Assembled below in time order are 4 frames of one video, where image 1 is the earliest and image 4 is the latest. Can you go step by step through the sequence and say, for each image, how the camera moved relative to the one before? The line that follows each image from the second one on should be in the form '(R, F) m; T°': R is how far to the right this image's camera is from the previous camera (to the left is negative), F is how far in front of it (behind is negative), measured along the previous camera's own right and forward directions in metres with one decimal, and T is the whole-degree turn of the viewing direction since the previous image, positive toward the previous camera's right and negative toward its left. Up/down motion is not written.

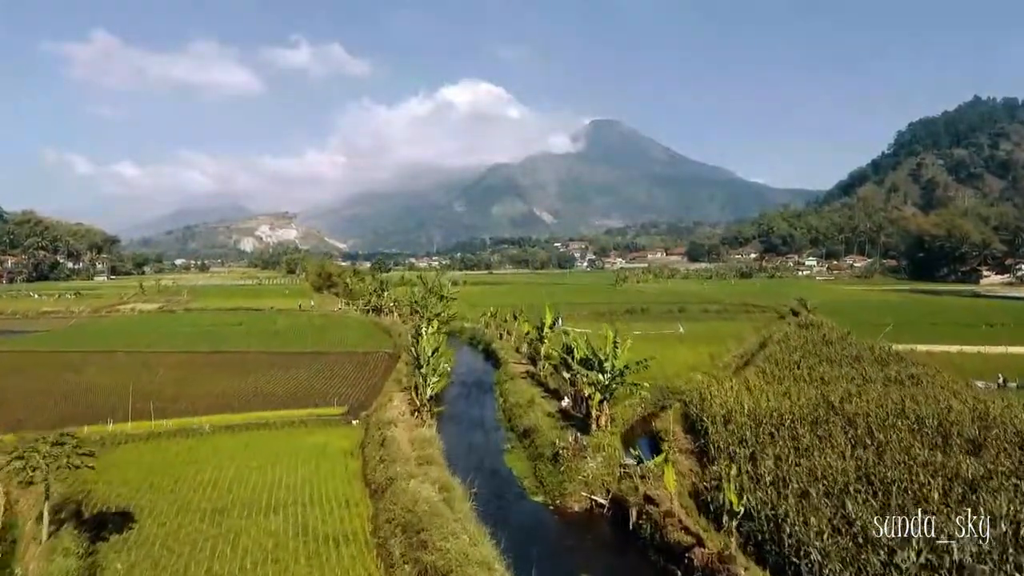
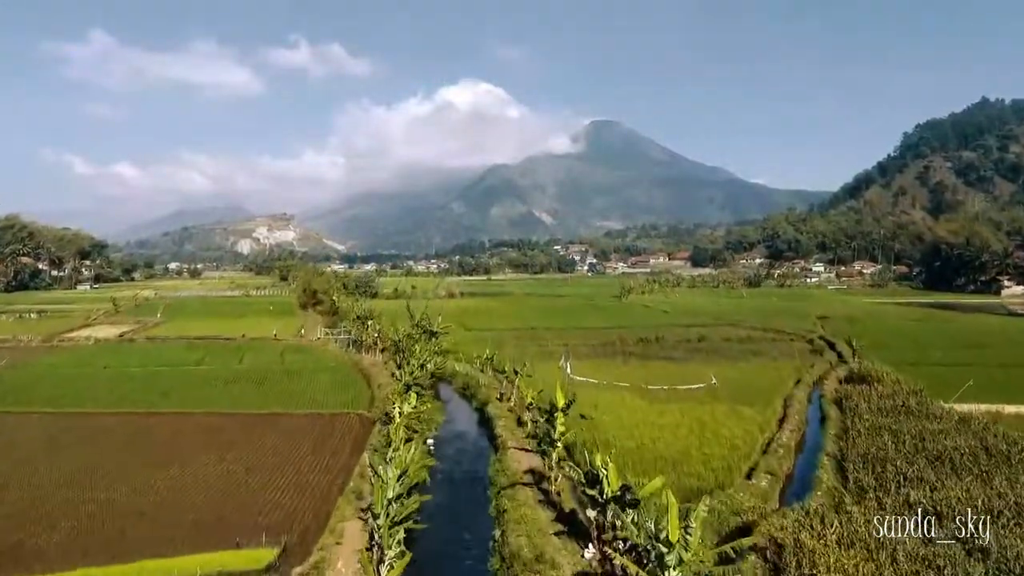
(0.0, +4.1) m; 0°
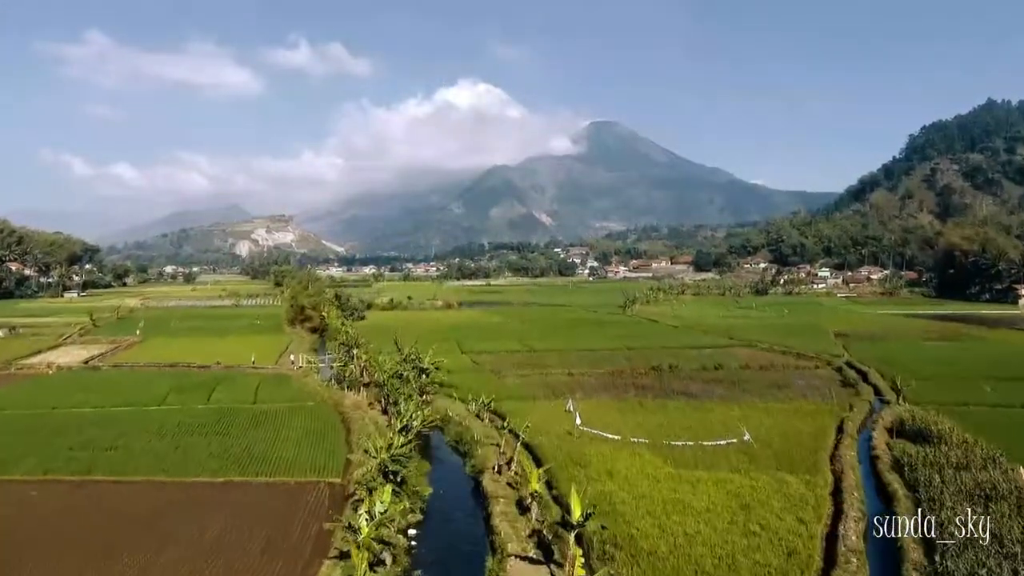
(0.0, +3.0) m; 0°
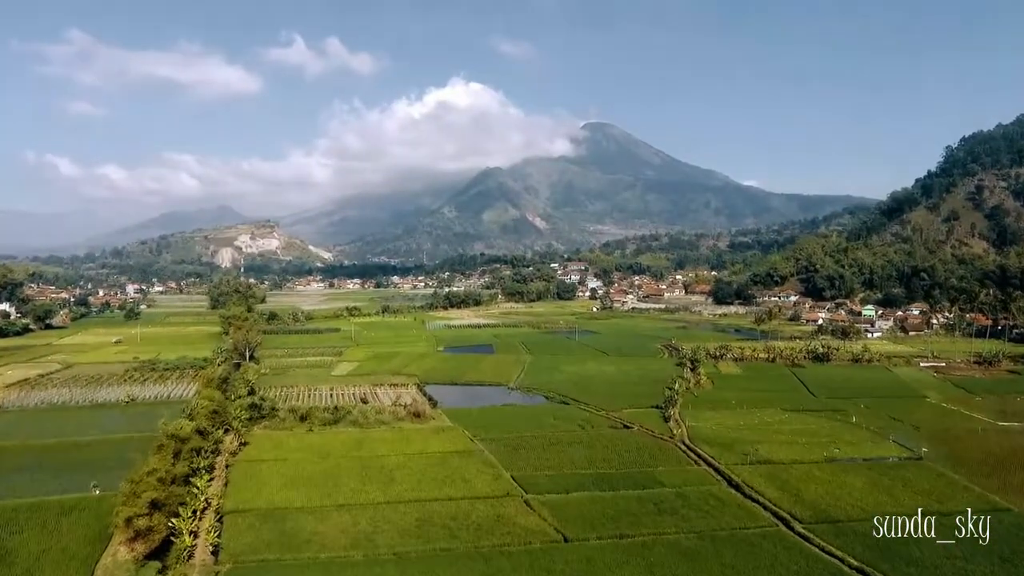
(-0.2, +21.8) m; +1°
